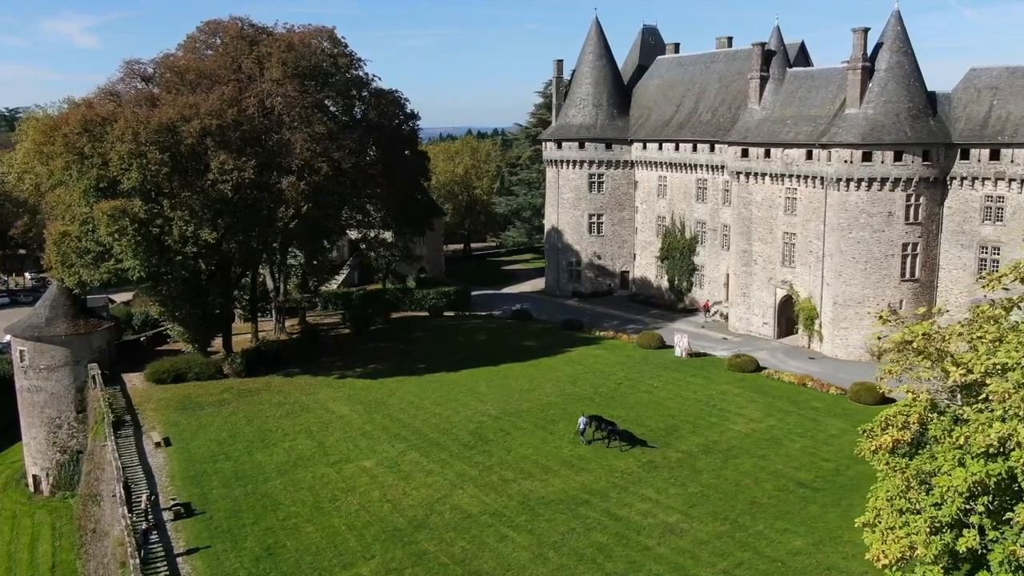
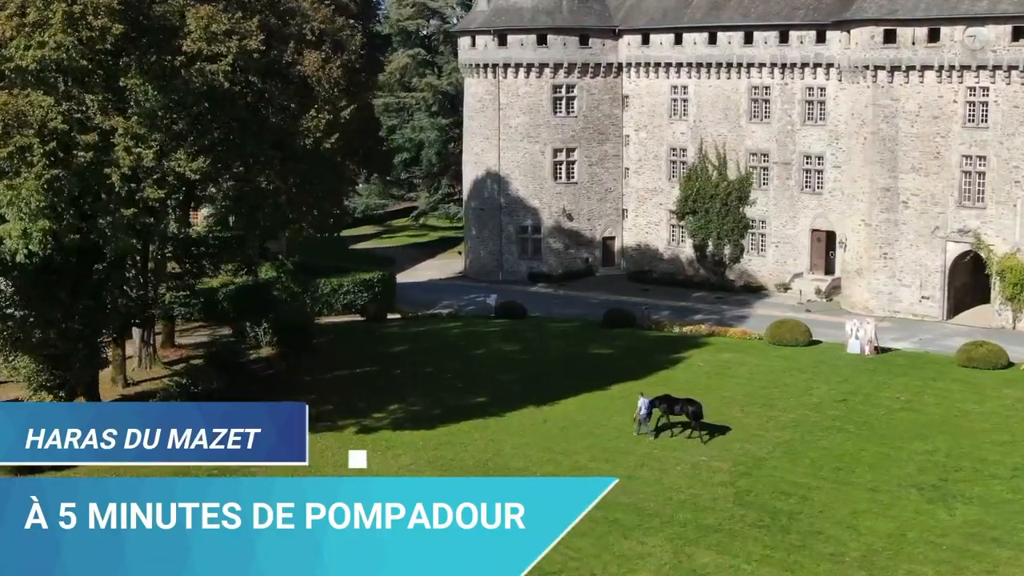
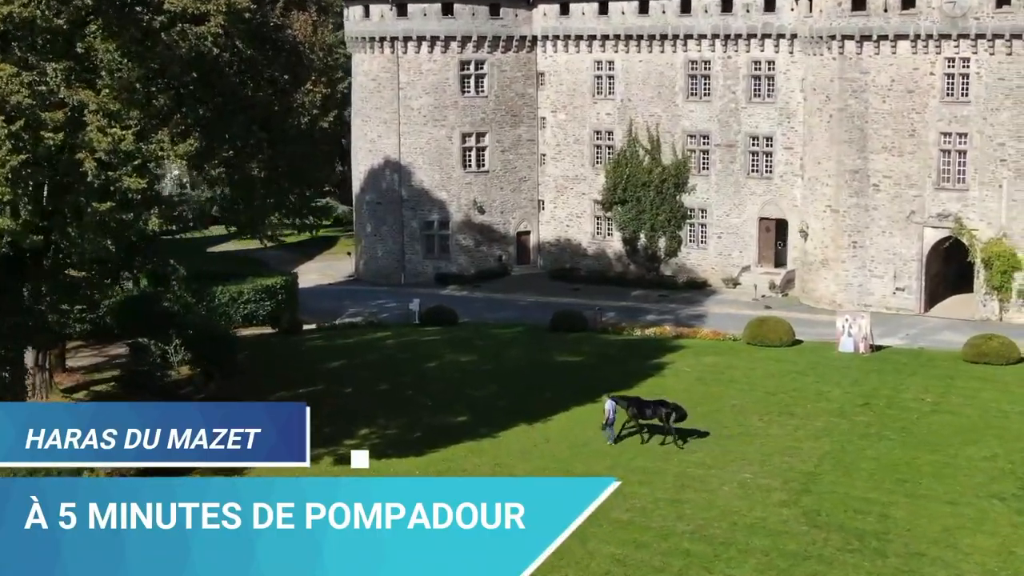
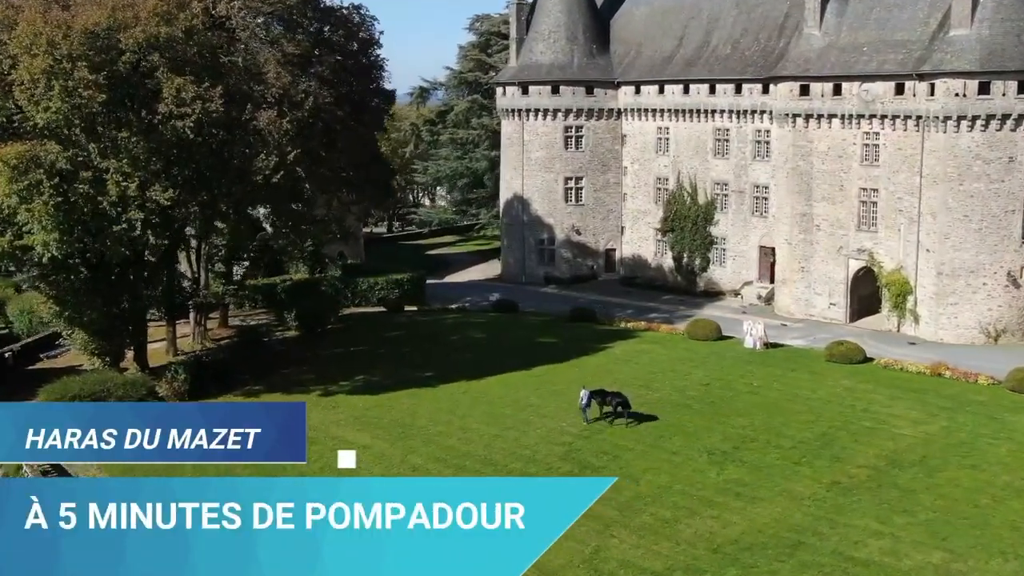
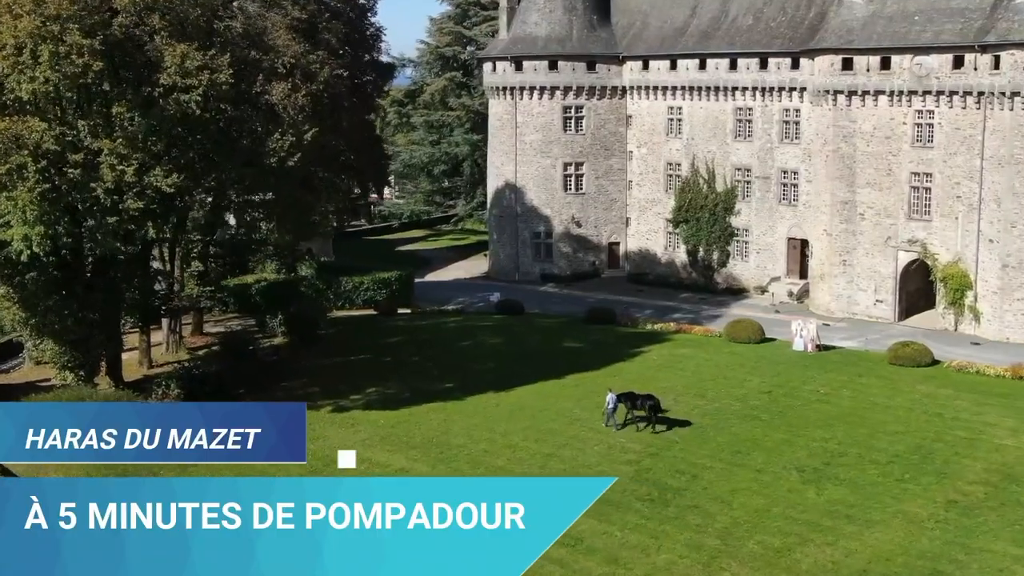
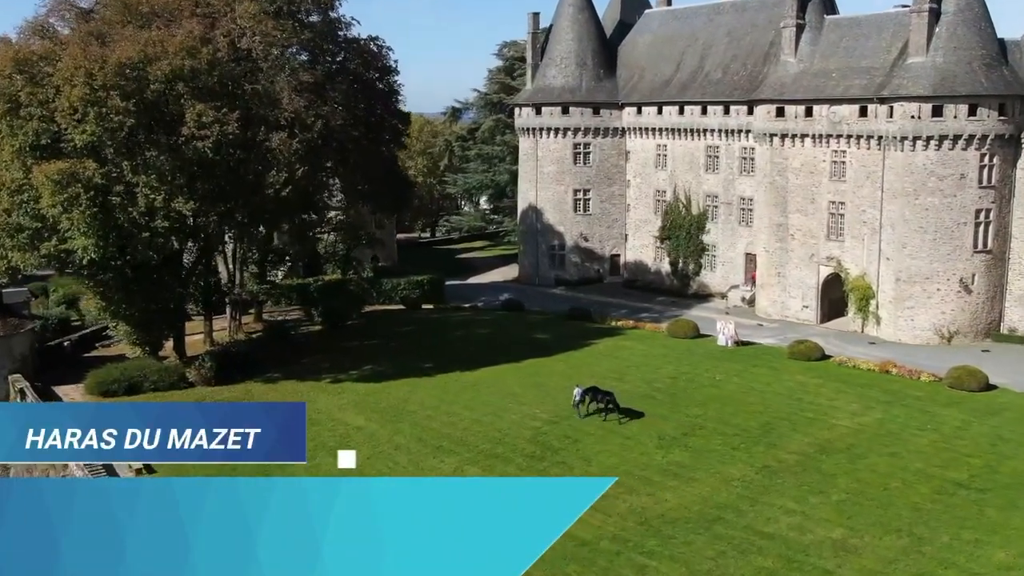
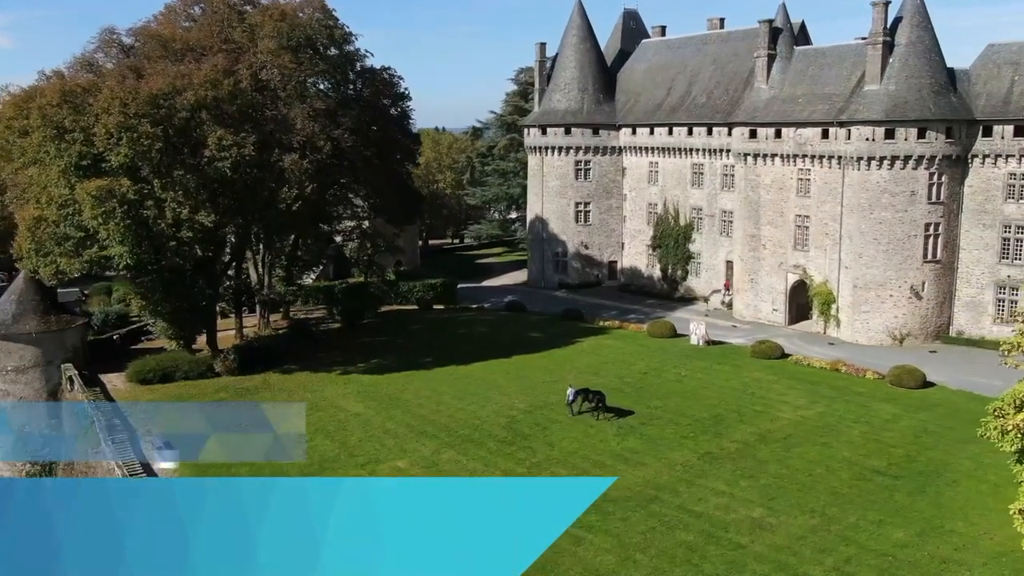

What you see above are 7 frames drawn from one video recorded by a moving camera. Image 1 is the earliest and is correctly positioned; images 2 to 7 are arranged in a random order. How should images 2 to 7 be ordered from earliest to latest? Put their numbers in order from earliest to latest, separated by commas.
7, 6, 4, 5, 2, 3
